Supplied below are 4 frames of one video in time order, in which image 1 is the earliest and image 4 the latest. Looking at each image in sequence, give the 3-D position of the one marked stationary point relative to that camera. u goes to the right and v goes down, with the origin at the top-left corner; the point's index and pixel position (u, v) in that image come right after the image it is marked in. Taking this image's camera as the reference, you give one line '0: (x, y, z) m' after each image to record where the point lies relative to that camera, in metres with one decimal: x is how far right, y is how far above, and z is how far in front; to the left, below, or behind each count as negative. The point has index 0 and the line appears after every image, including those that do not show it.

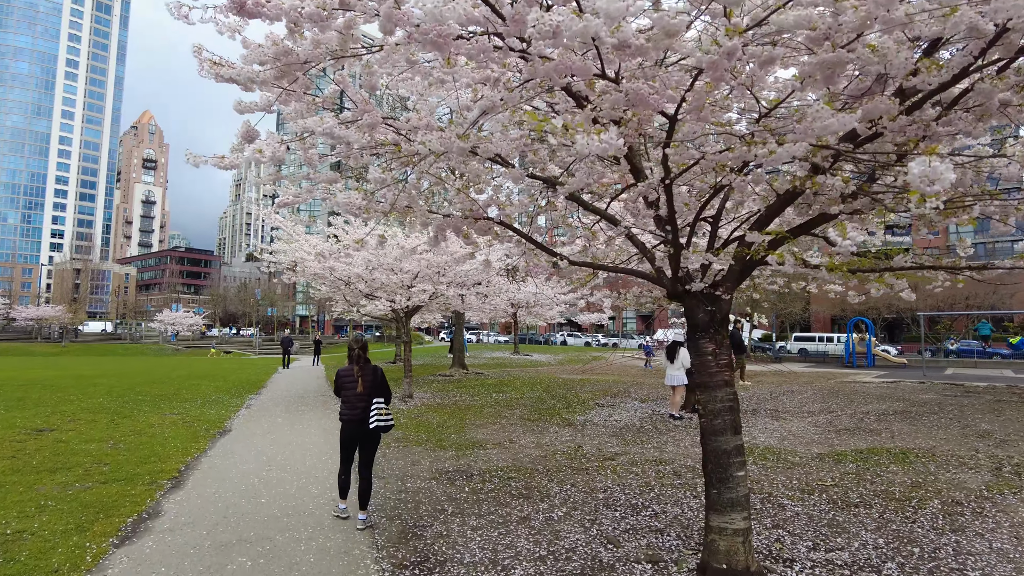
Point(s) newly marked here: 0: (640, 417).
0: (+2.0, -2.1, +10.3) m
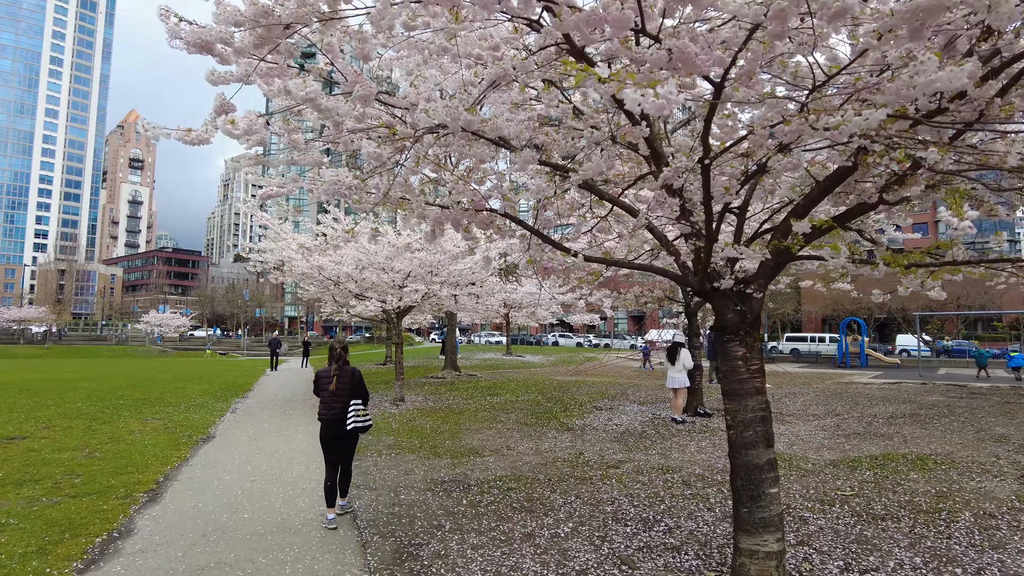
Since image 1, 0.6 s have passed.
0: (+2.0, -2.0, +10.0) m
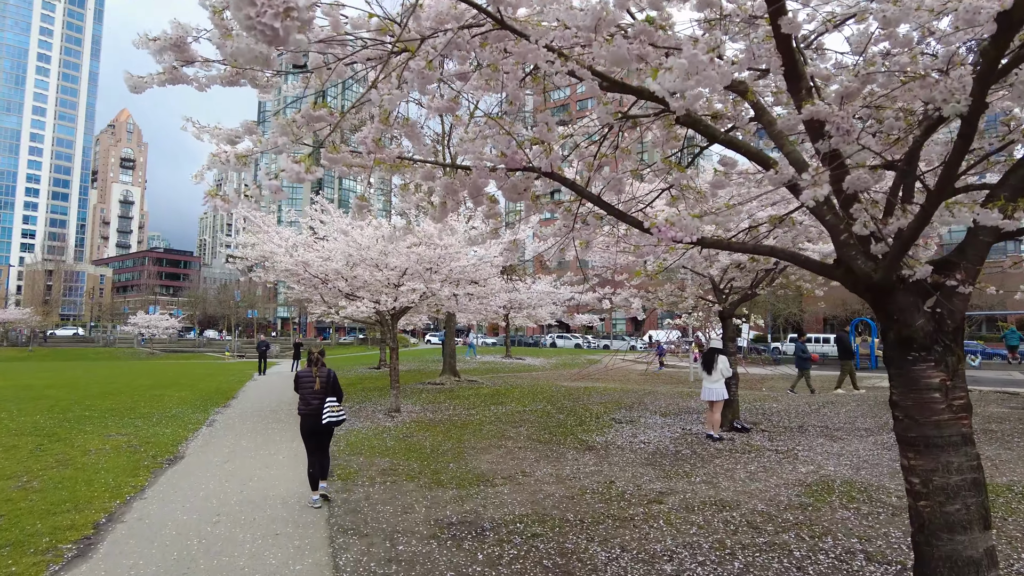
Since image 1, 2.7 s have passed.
0: (+2.1, -2.0, +8.7) m
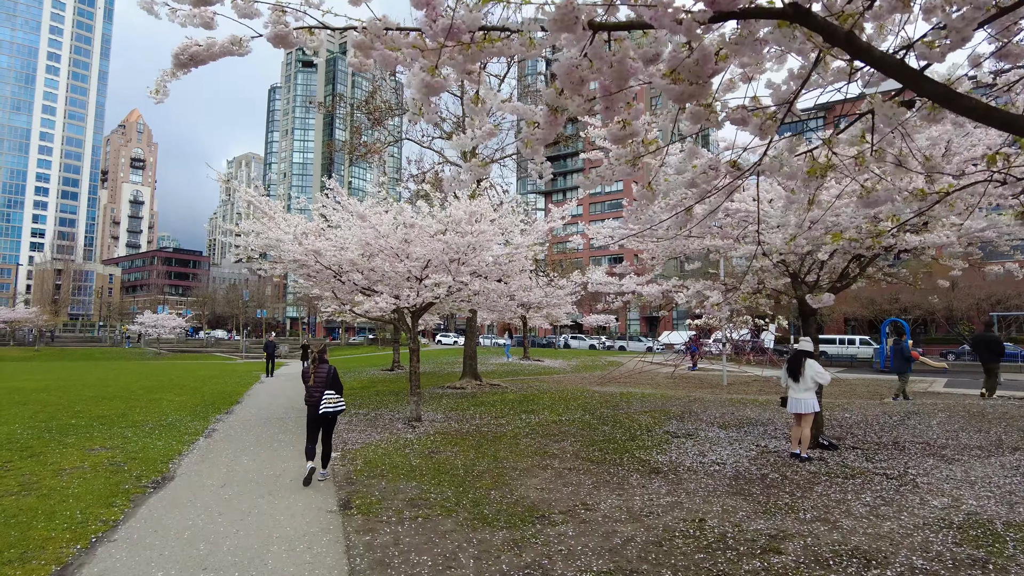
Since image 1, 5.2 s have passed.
0: (+2.7, -1.9, +7.4) m
